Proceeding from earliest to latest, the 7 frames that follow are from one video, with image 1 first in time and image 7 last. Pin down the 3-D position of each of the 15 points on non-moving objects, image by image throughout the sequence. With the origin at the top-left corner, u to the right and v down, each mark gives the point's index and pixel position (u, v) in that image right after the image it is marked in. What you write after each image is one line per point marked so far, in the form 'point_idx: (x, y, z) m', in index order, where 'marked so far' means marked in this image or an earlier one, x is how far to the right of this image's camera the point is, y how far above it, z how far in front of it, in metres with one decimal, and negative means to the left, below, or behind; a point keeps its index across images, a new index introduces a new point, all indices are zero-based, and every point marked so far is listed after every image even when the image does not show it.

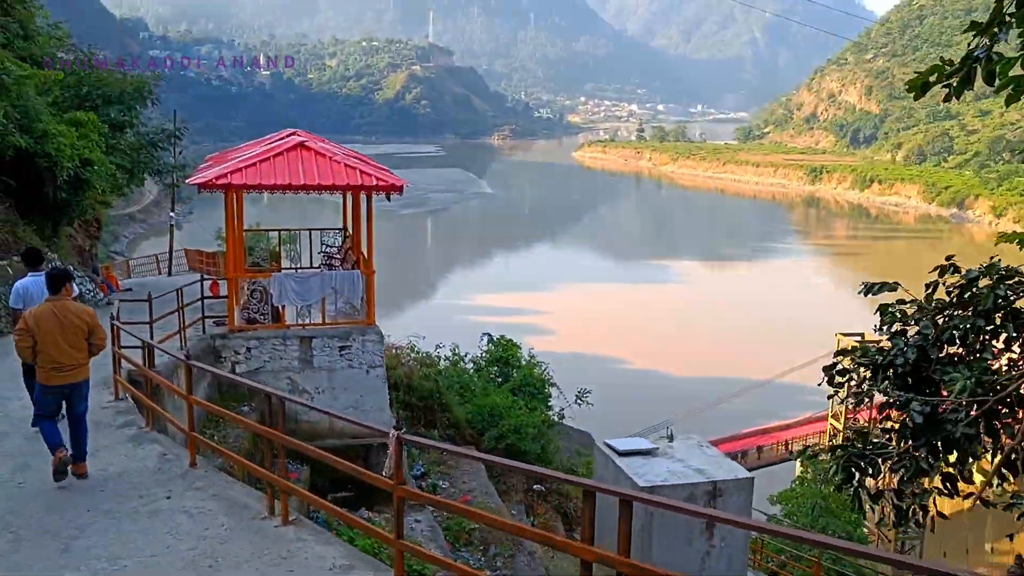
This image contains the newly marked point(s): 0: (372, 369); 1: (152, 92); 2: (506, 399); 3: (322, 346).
0: (-1.5, -0.9, +10.4) m
1: (-6.2, +3.4, +16.6) m
2: (-0.1, -1.7, +15.4) m
3: (-2.0, -0.6, +10.3) m
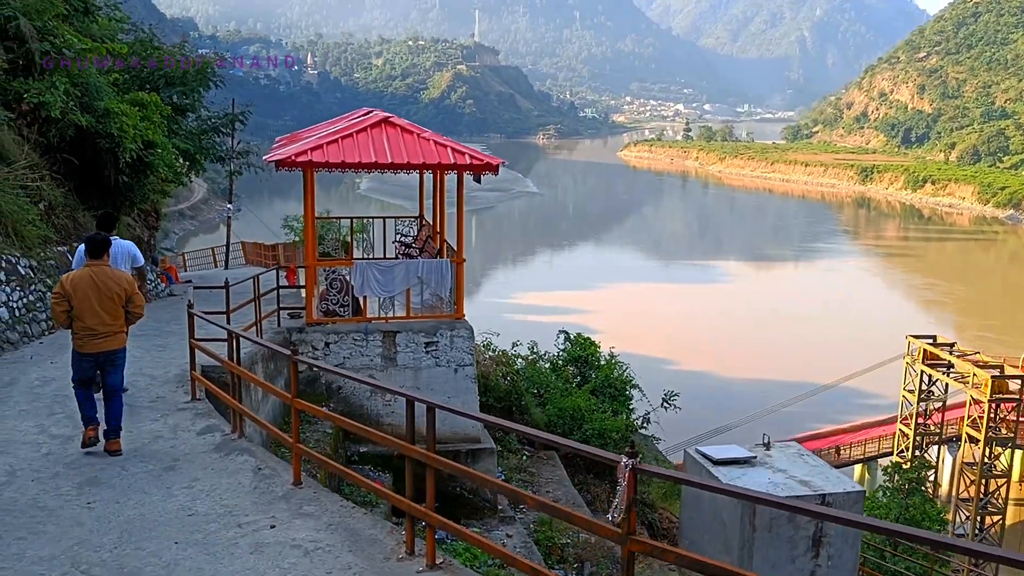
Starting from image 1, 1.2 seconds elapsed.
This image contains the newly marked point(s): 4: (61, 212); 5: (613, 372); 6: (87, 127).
0: (-0.5, -0.8, +9.5) m
1: (-4.8, +3.5, +15.8) m
2: (+1.1, -1.7, +14.4) m
3: (-1.0, -0.5, +9.3) m
4: (-5.1, +0.8, +10.9) m
5: (+1.6, -1.4, +15.7) m
6: (-5.0, +1.9, +11.4) m
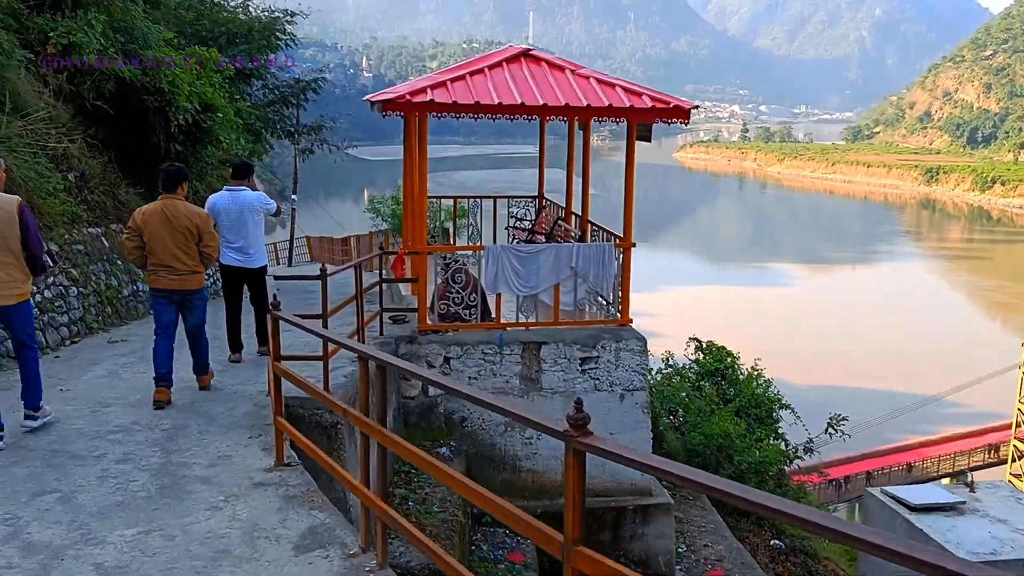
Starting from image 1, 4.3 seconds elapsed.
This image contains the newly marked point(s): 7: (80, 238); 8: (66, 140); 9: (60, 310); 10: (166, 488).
0: (+0.8, -0.8, +6.9) m
1: (-3.2, +3.5, +13.4) m
2: (+2.7, -1.6, +11.7) m
3: (+0.3, -0.5, +6.7) m
4: (-3.7, +0.9, +8.5) m
5: (+3.3, -1.4, +13.0) m
6: (-3.6, +1.9, +9.0) m
7: (-3.3, +0.4, +7.4) m
8: (-3.8, +1.3, +8.2) m
9: (-3.1, -0.2, +6.6) m
10: (-1.2, -0.7, +3.4) m
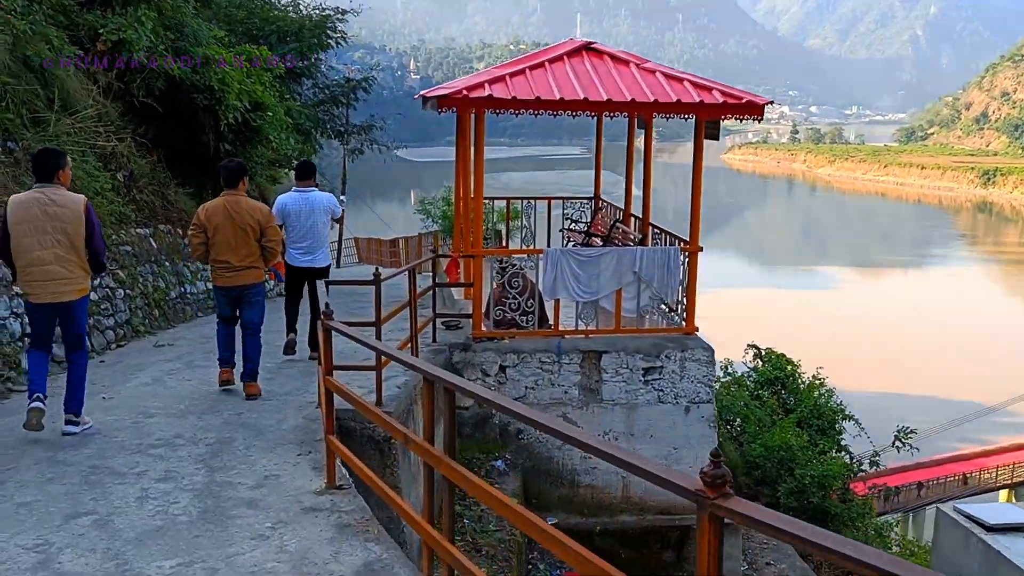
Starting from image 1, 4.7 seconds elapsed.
0: (+1.2, -0.8, +6.5) m
1: (-2.4, +3.5, +13.2) m
2: (+3.3, -1.7, +11.2) m
3: (+0.7, -0.5, +6.4) m
4: (-3.2, +0.9, +8.3) m
5: (+4.0, -1.4, +12.5) m
6: (-3.1, +1.9, +8.9) m
7: (-2.9, +0.4, +7.3) m
8: (-3.3, +1.2, +8.0) m
9: (-2.7, -0.2, +6.4) m
10: (-1.0, -0.7, +3.1) m
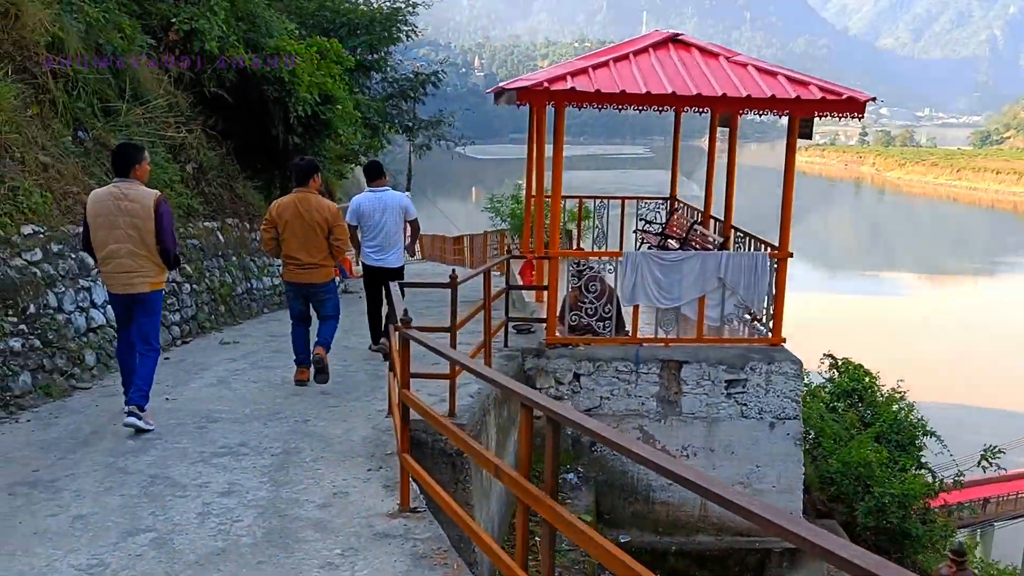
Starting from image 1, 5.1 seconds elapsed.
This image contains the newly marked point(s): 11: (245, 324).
0: (+1.7, -0.9, +6.1) m
1: (-1.4, +3.5, +13.1) m
2: (+4.0, -1.8, +10.7) m
3: (+1.2, -0.6, +6.1) m
4: (-2.5, +0.9, +8.2) m
5: (+4.8, -1.6, +12.0) m
6: (-2.4, +2.0, +8.7) m
7: (-2.3, +0.4, +7.1) m
8: (-2.7, +1.3, +7.9) m
9: (-2.2, -0.1, +6.3) m
10: (-0.7, -0.7, +2.9) m
11: (-2.0, -0.3, +7.3) m
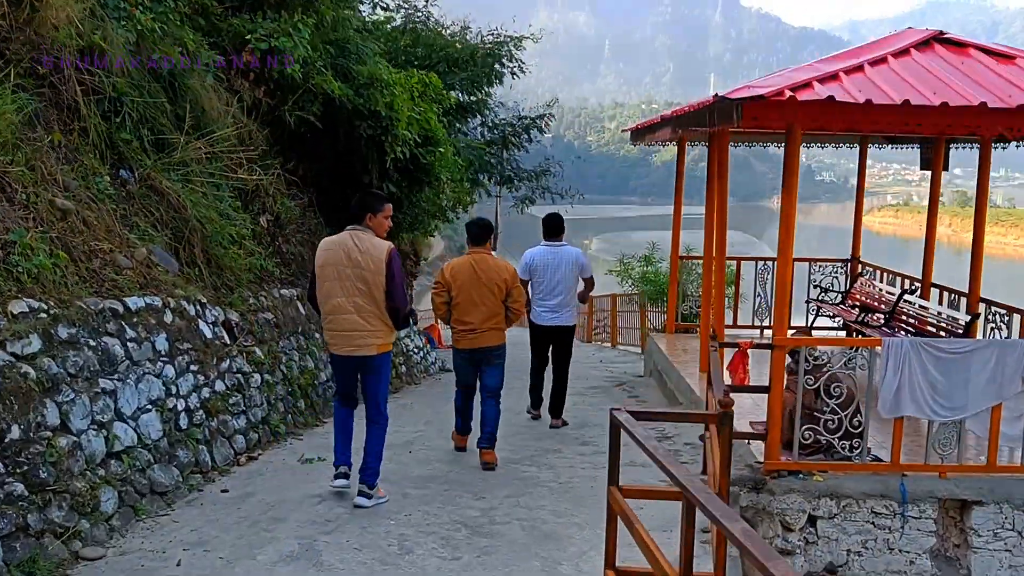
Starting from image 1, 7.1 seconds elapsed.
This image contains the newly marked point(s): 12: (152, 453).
0: (+2.6, -1.3, +4.1) m
1: (0.0, +2.7, +11.5) m
2: (+5.2, -2.5, +8.4) m
3: (+2.0, -1.0, +4.1) m
4: (-1.5, +0.4, +6.6) m
5: (+6.0, -2.4, +9.6) m
6: (-1.3, +1.4, +7.1) m
7: (-1.4, -0.1, +5.4) m
8: (-1.6, +0.8, +6.3) m
9: (-1.3, -0.6, +4.6) m
10: (0.0, -1.0, +1.0) m
11: (-1.0, -0.8, +5.5) m
12: (-1.4, -0.6, +3.8) m
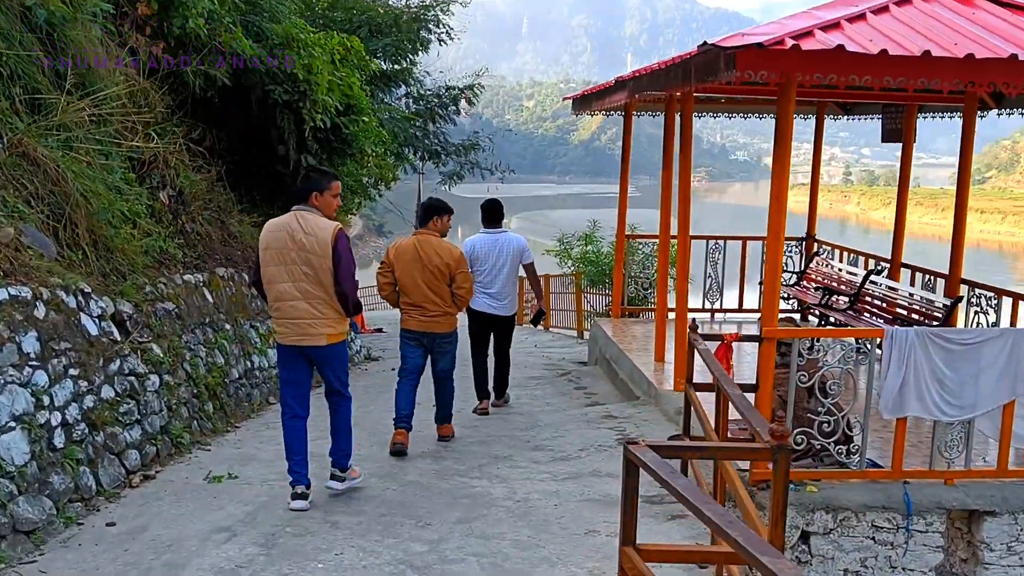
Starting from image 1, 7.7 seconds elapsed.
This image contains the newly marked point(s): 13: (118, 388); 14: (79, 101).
0: (+2.4, -1.2, +3.7) m
1: (-0.9, +2.9, +10.7) m
2: (+4.7, -2.4, +8.2) m
3: (+1.9, -0.9, +3.6) m
4: (-1.9, +0.5, +5.8) m
5: (+5.4, -2.2, +9.5) m
6: (-1.7, +1.5, +6.3) m
7: (-1.7, 0.0, +4.7) m
8: (-2.0, +0.8, +5.5) m
9: (-1.5, -0.5, +3.8) m
10: (0.0, -1.0, +0.4) m
11: (-1.3, -0.7, +4.8) m
12: (-1.6, -0.6, +3.0) m
13: (-1.6, -0.4, +3.8) m
14: (-2.2, +0.9, +4.8) m
